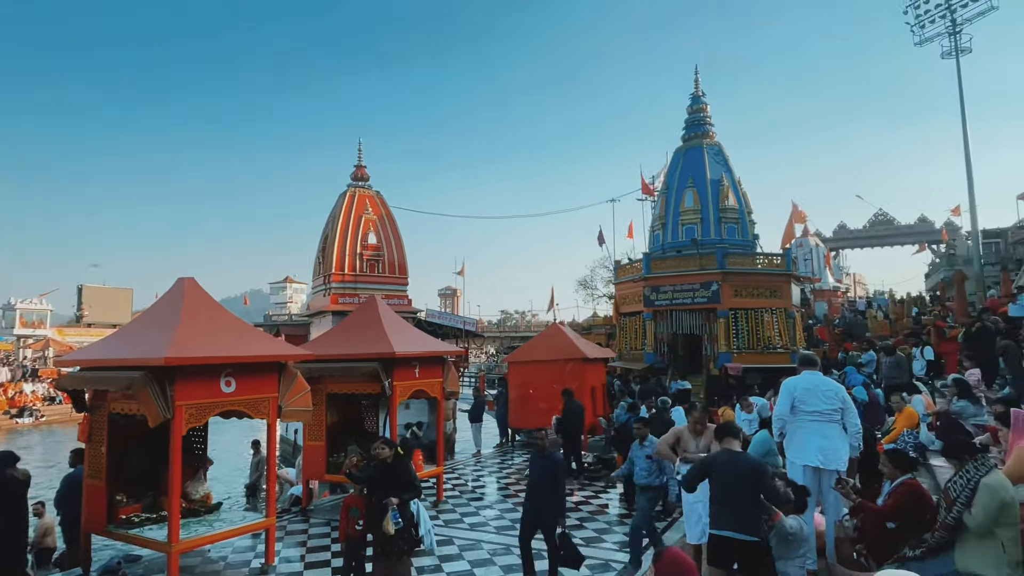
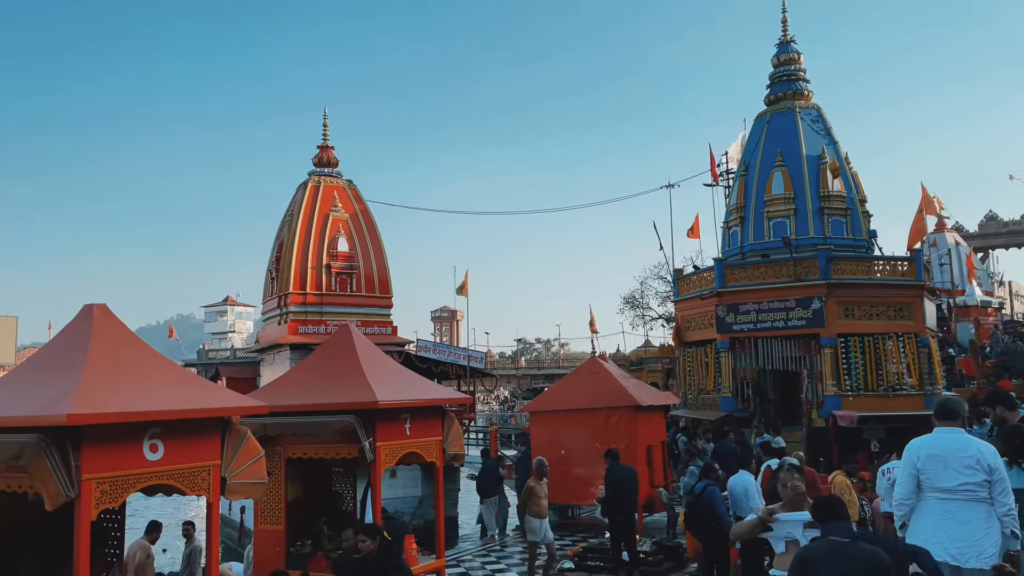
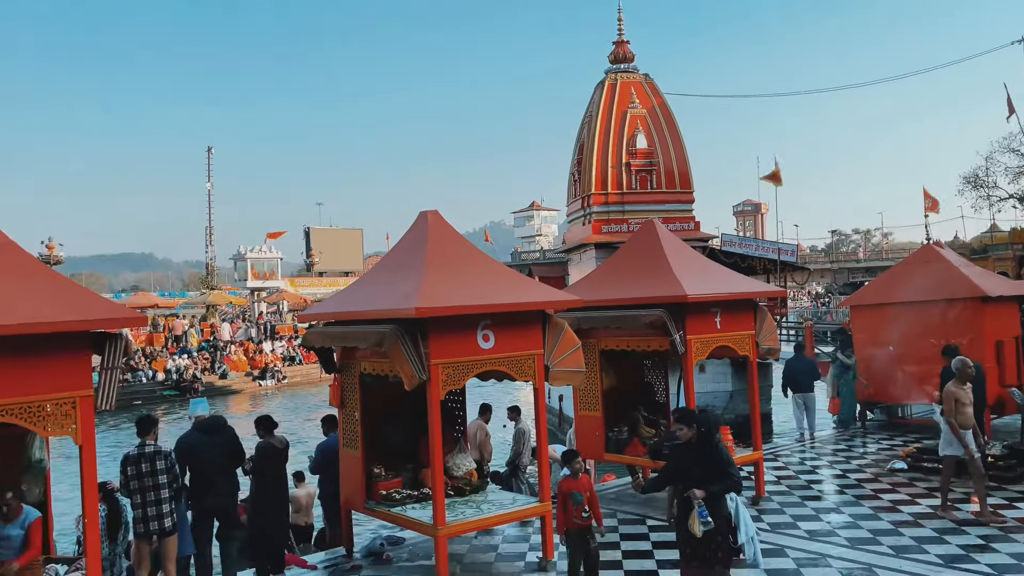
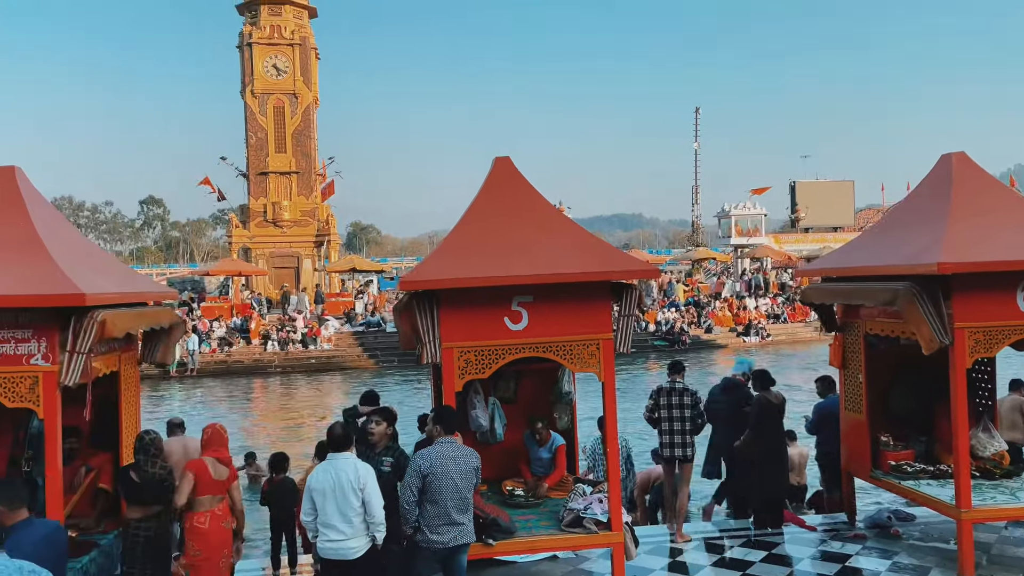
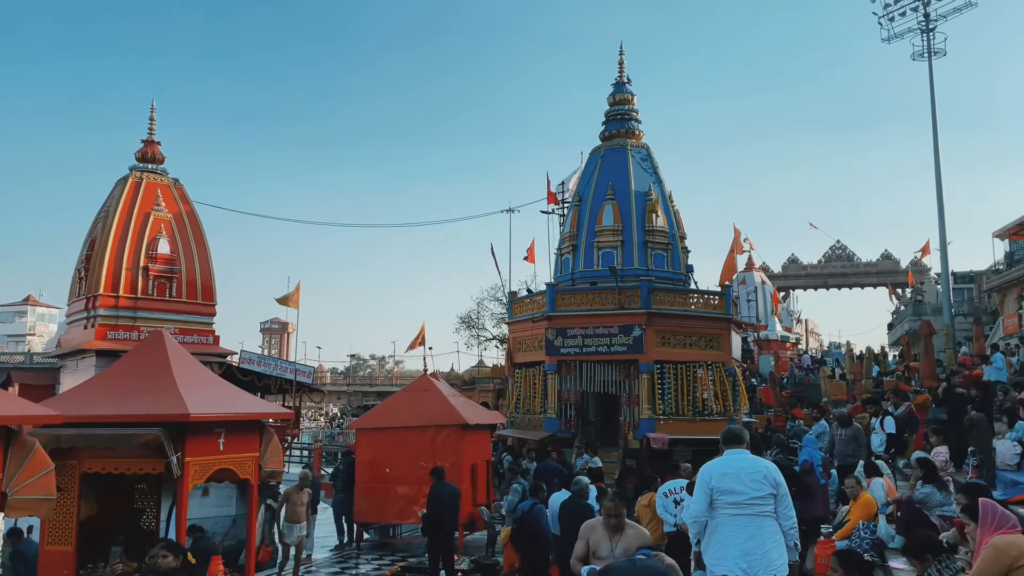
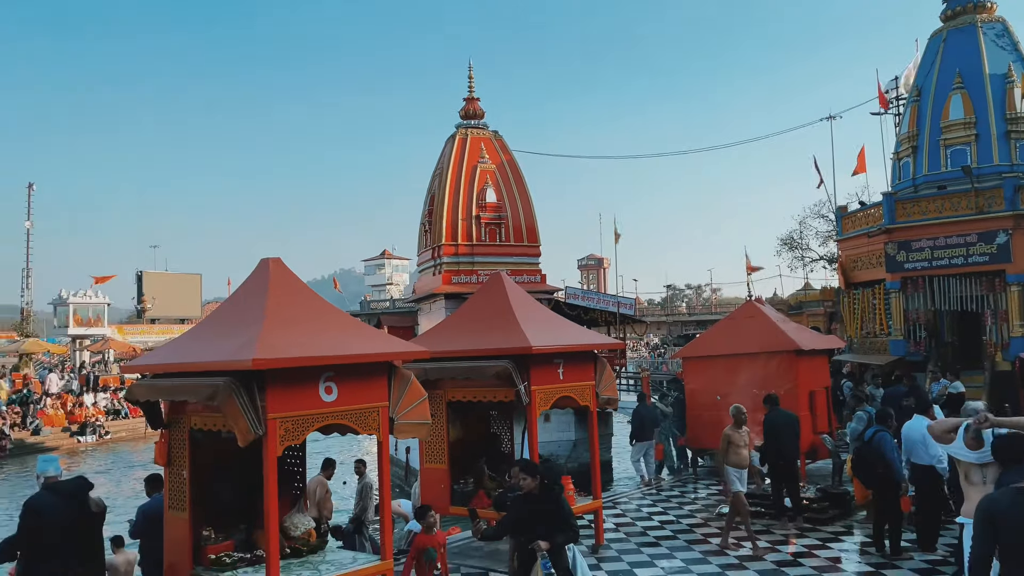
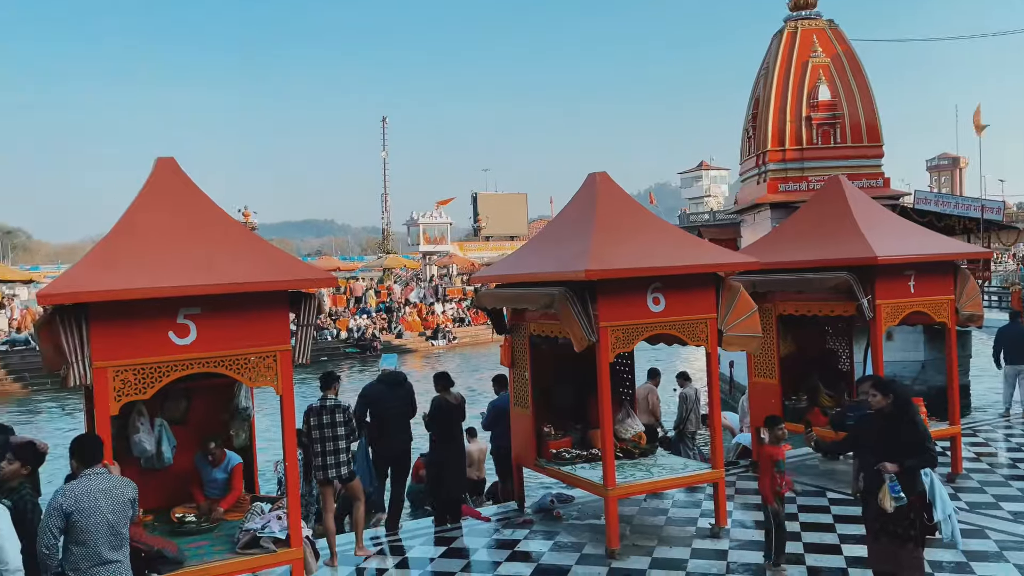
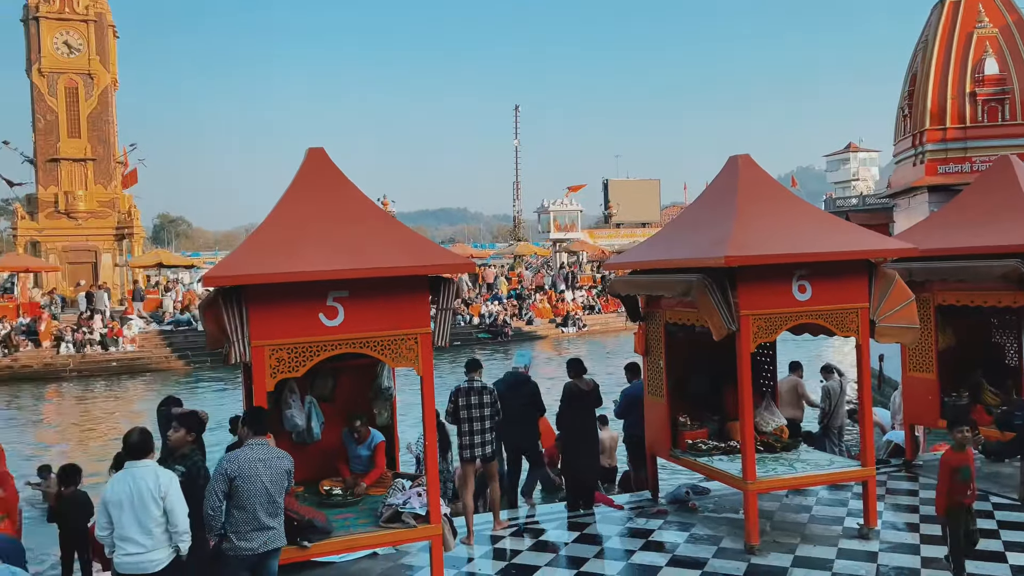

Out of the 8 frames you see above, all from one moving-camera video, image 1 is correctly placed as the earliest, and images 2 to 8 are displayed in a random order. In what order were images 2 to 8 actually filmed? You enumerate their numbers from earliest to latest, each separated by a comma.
5, 2, 6, 3, 7, 8, 4
